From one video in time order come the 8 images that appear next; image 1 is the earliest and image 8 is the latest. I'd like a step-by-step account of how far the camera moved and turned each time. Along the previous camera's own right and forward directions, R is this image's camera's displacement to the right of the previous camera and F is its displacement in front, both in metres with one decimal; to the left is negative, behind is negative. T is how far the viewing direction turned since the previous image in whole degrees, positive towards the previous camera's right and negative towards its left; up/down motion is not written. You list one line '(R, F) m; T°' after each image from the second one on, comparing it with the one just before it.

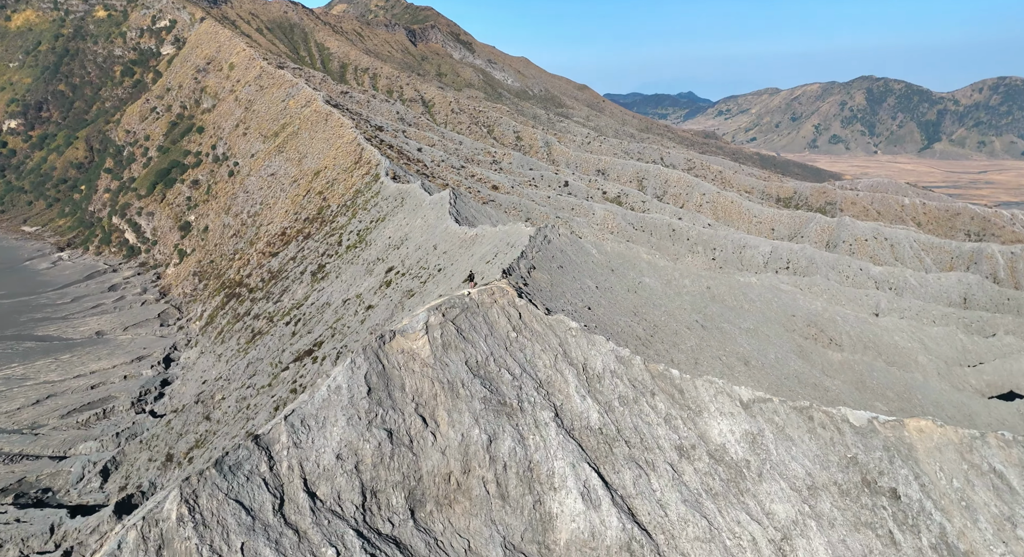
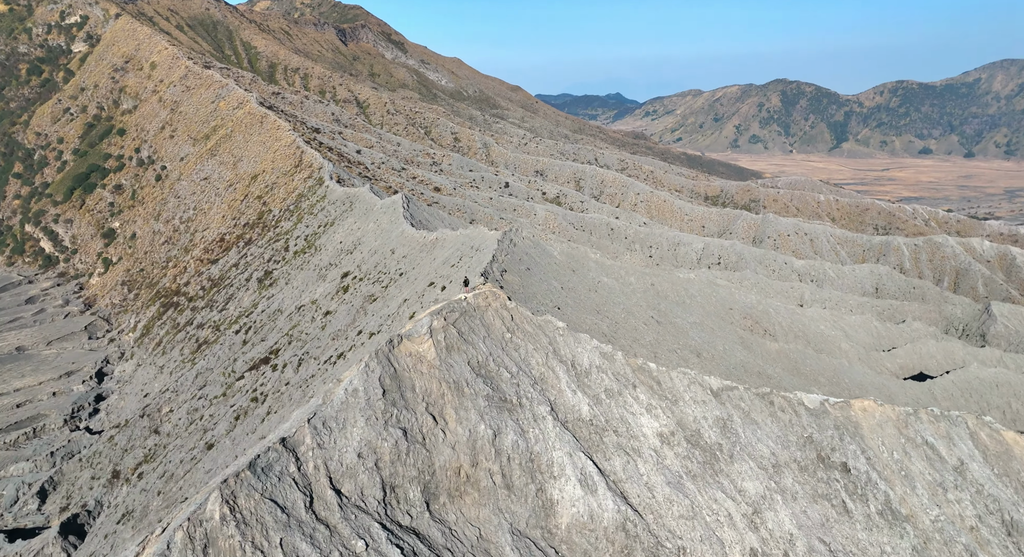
(-1.9, -1.3) m; +6°
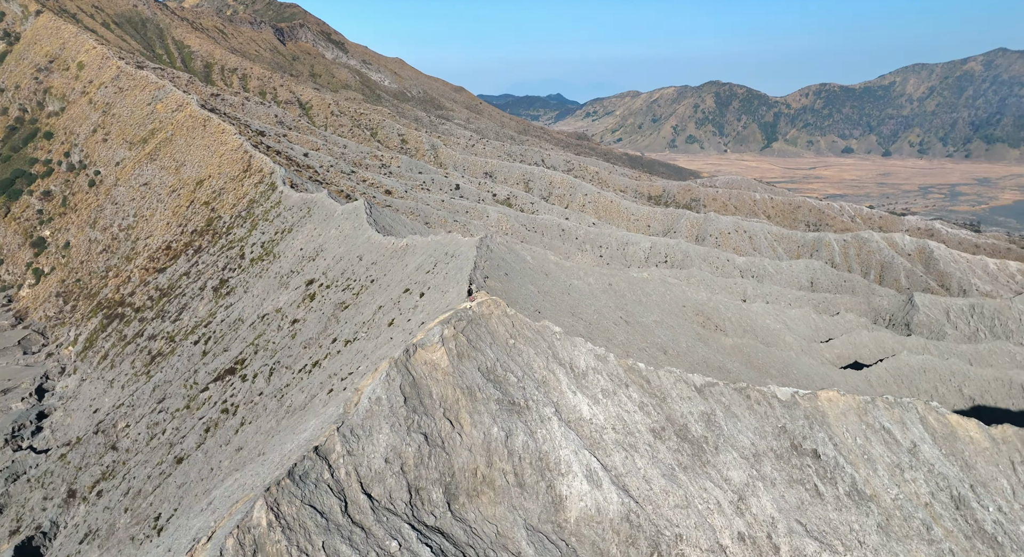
(-2.0, -1.0) m; +5°
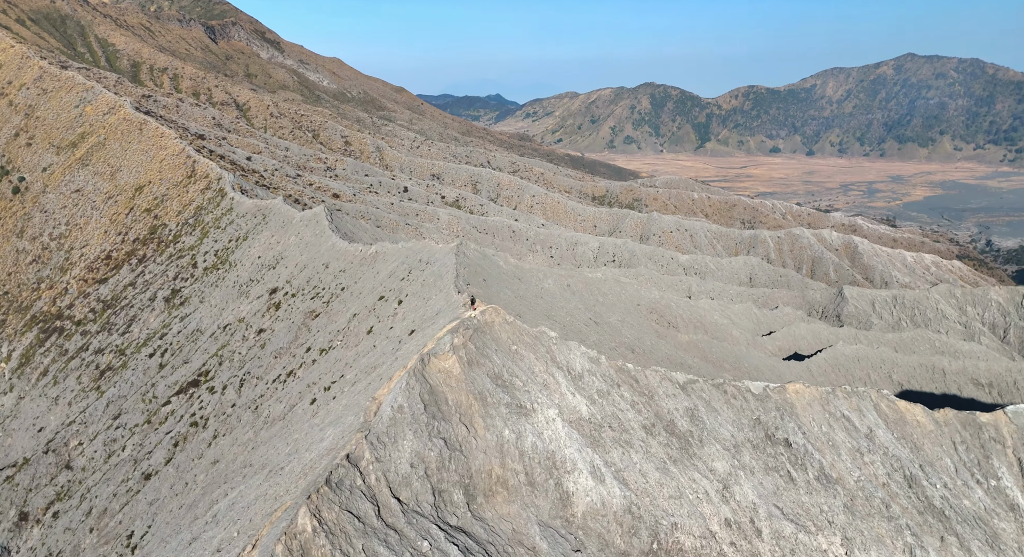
(-2.2, -1.0) m; +5°
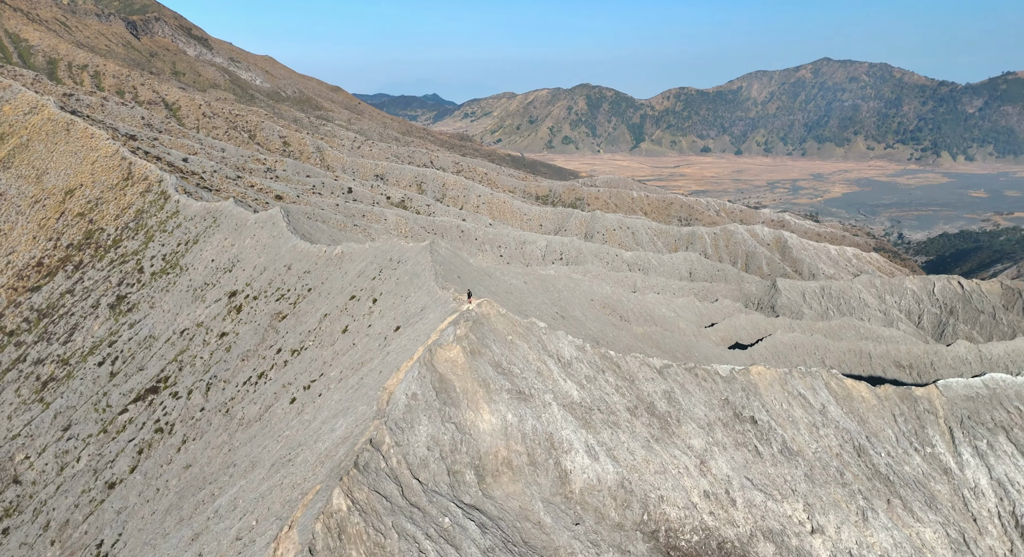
(-2.1, -1.3) m; +5°
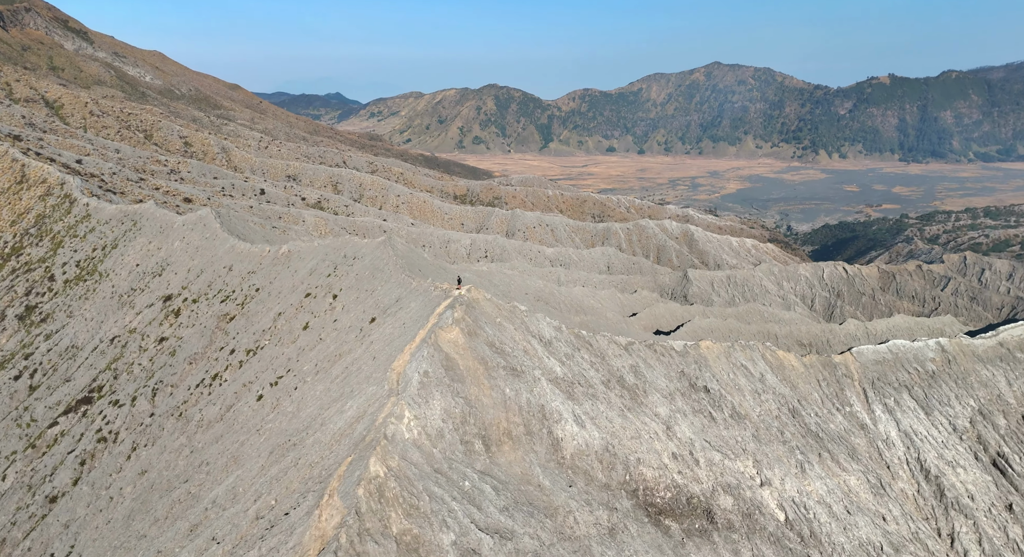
(-3.1, -1.7) m; +8°
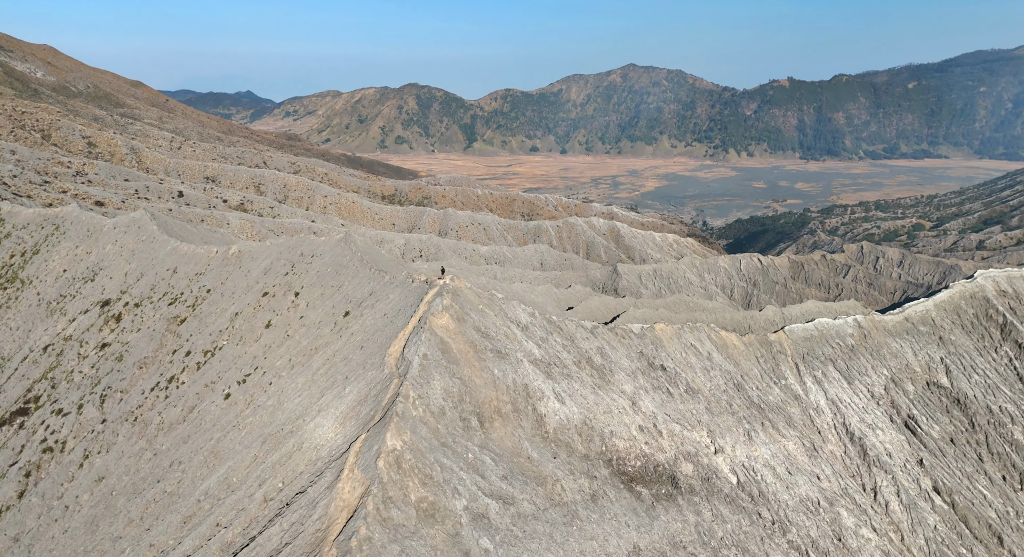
(-2.4, -1.7) m; +6°
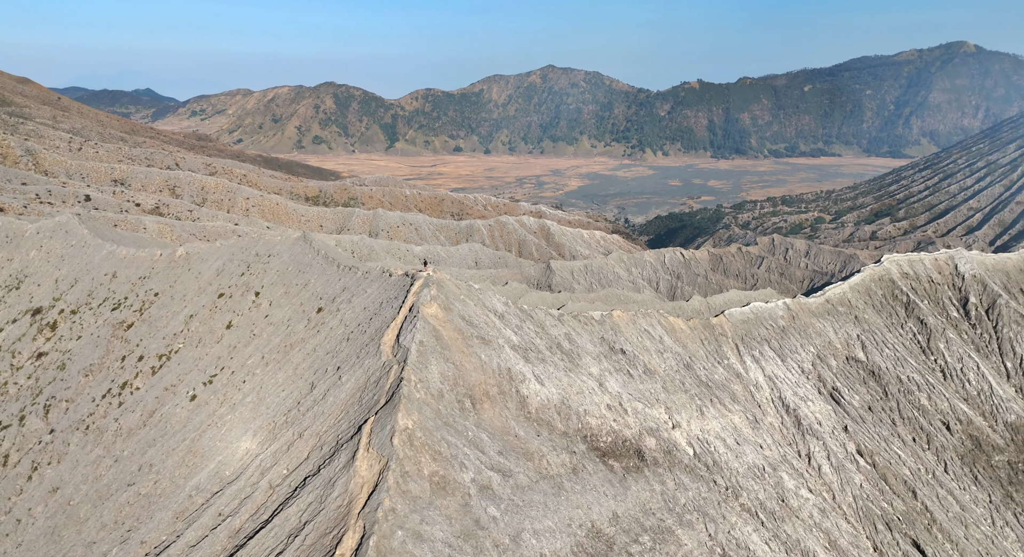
(-2.5, -1.5) m; +7°
